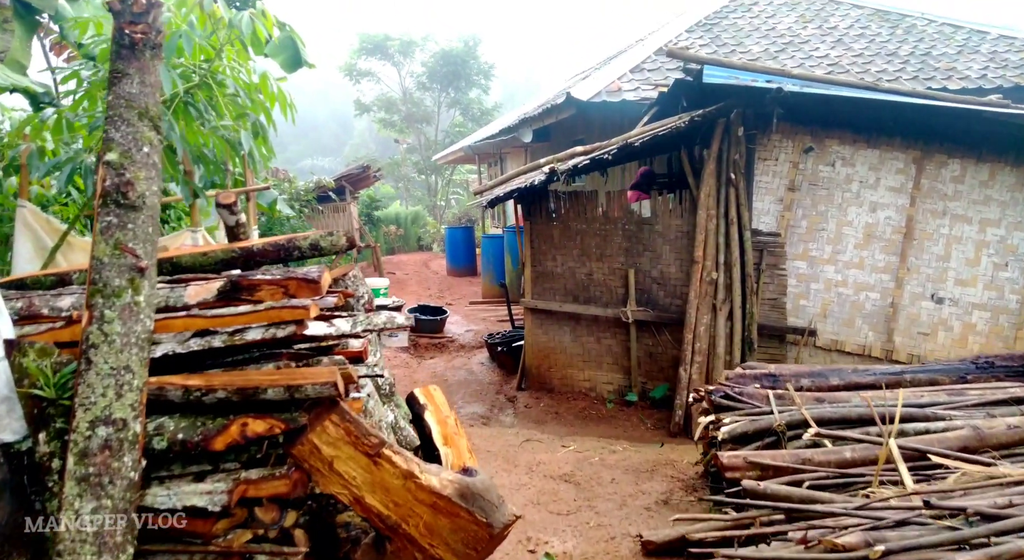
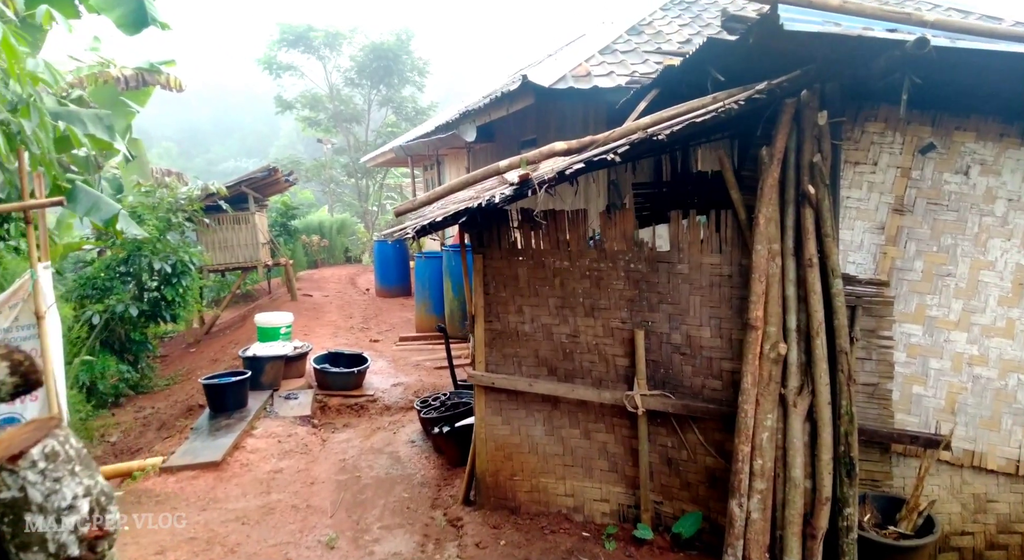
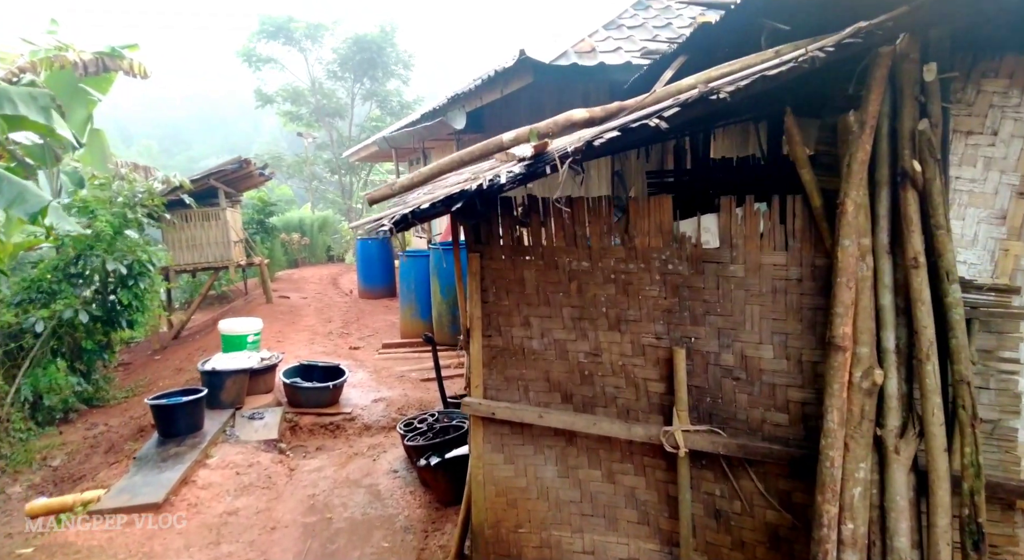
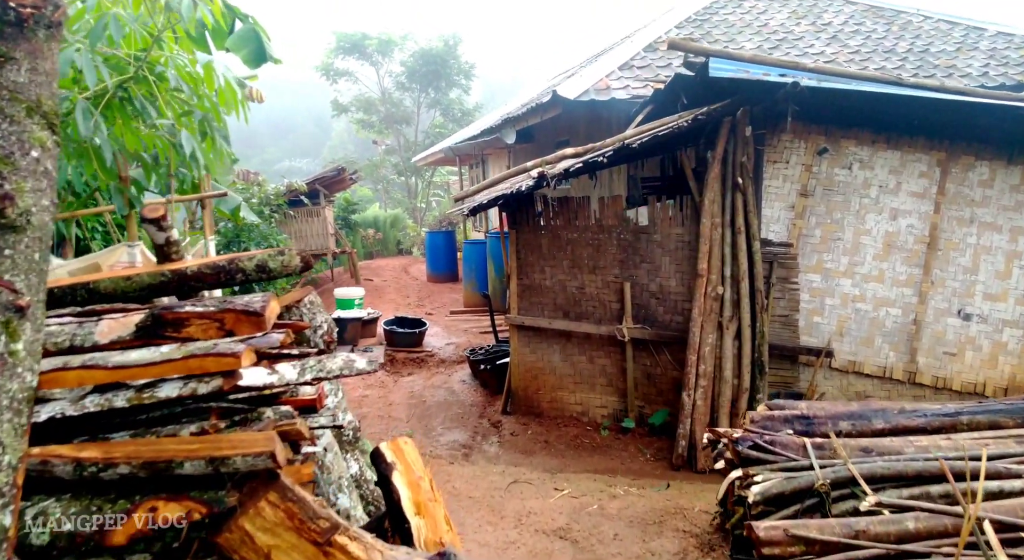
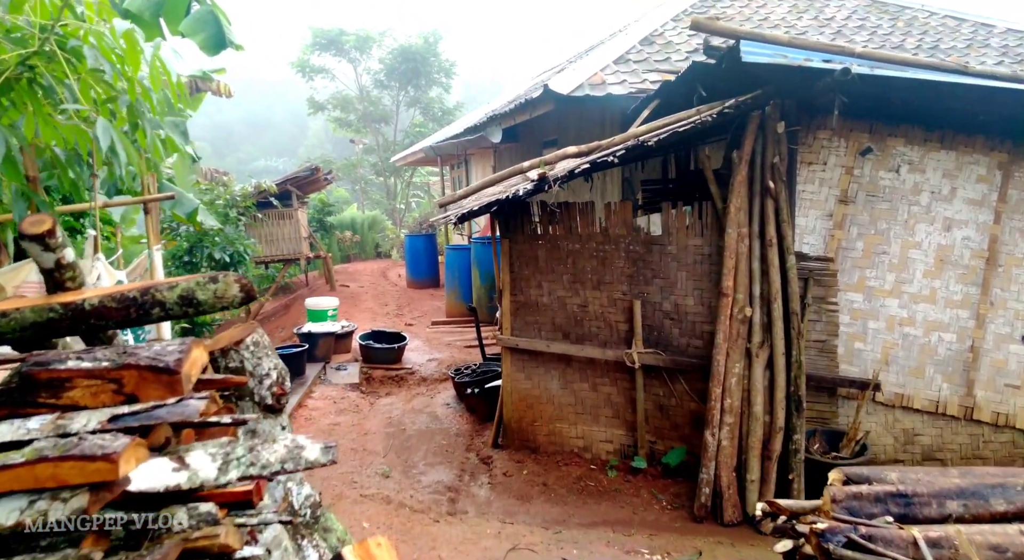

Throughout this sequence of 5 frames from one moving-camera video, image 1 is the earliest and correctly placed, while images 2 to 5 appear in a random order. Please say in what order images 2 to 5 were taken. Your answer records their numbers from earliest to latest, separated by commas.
4, 5, 2, 3
